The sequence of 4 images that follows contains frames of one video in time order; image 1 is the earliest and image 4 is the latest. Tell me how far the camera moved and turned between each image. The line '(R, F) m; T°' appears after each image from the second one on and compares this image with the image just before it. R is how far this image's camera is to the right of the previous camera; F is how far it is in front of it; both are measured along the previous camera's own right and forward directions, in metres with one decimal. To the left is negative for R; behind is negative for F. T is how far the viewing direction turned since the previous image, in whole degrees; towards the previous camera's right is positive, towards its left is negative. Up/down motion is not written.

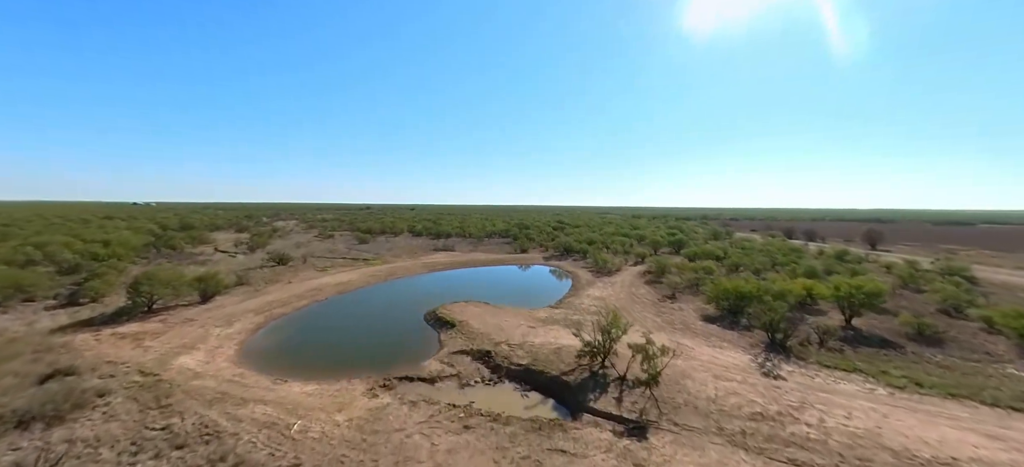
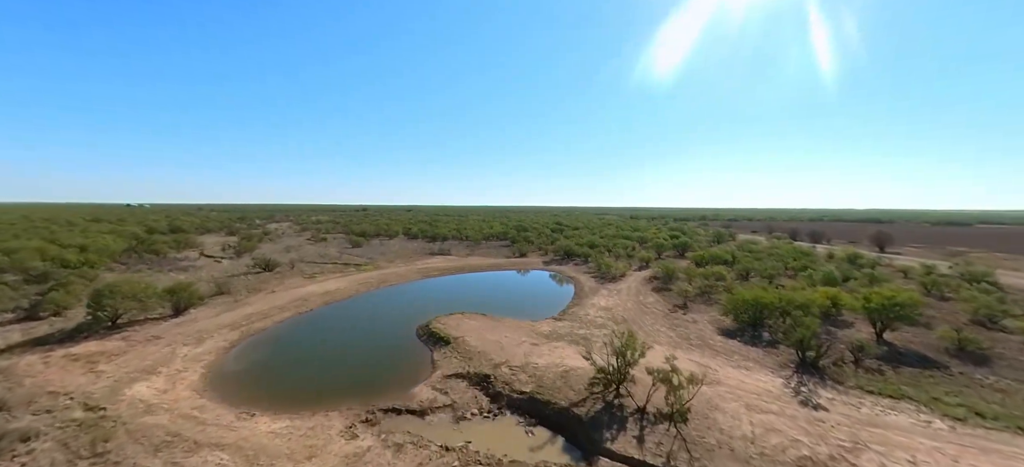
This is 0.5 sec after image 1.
(-0.1, +1.4) m; 0°
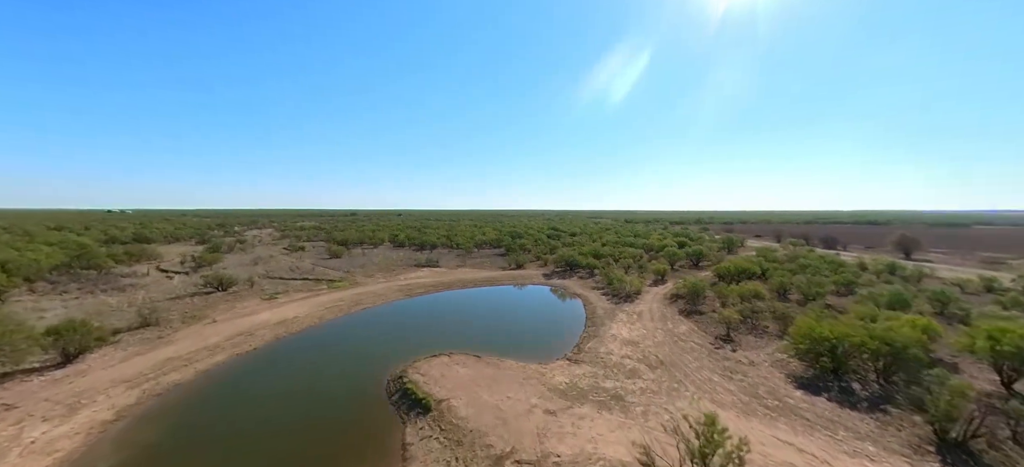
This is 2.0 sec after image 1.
(-0.4, +3.8) m; +1°
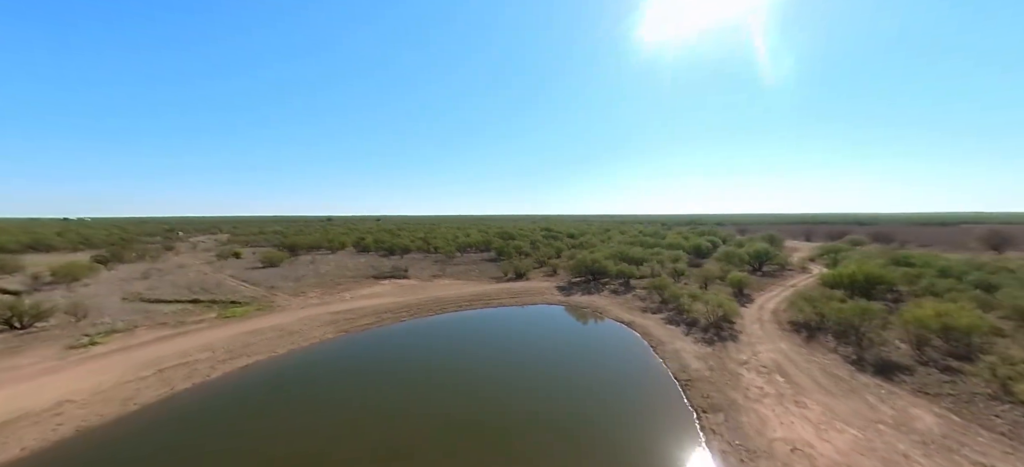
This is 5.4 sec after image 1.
(-1.0, +9.3) m; +3°
